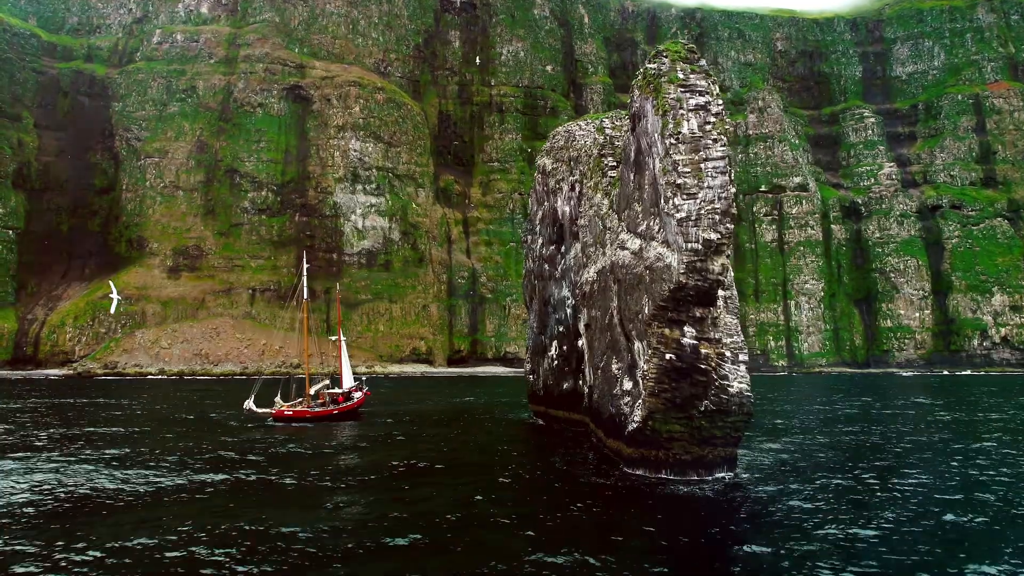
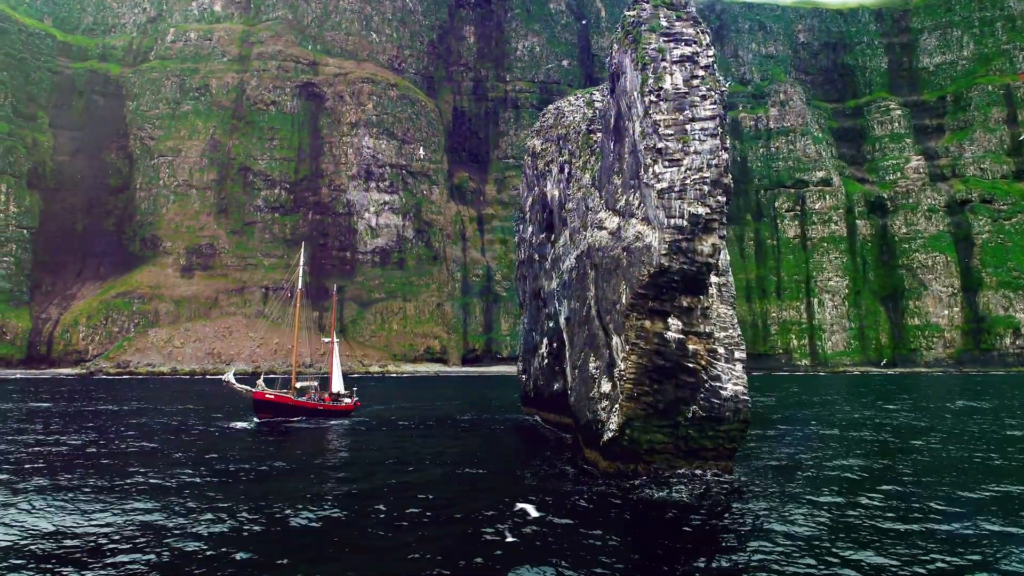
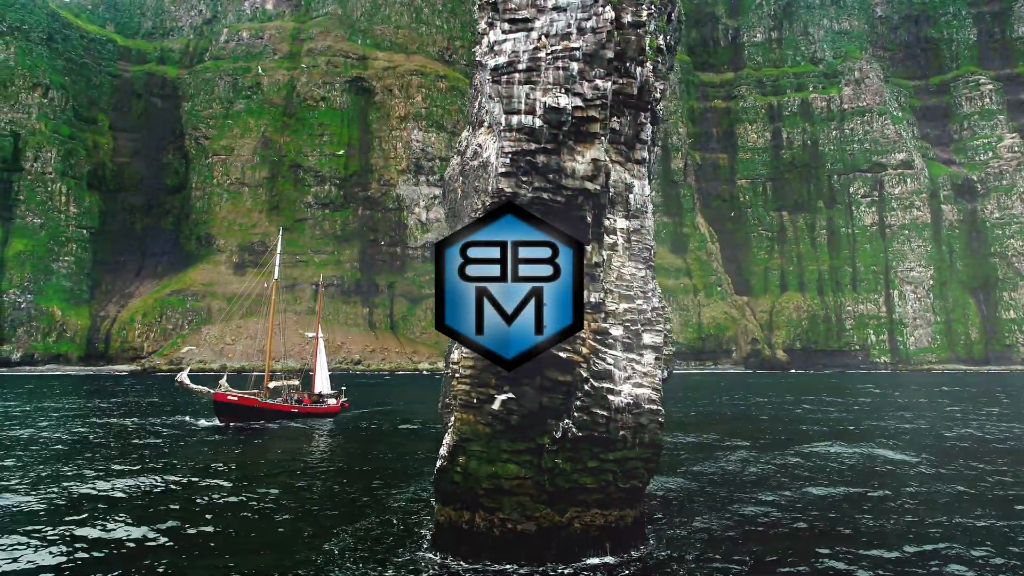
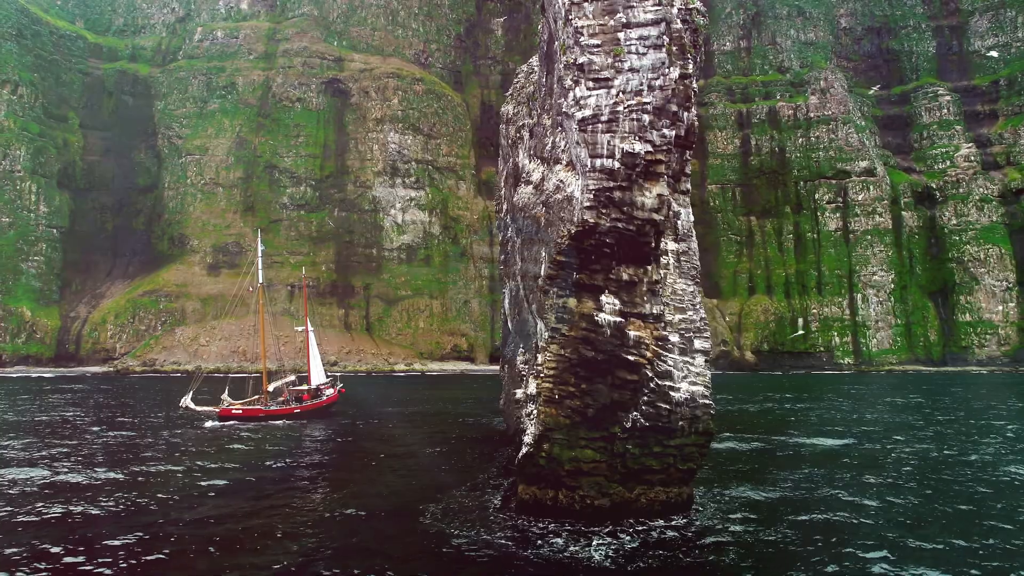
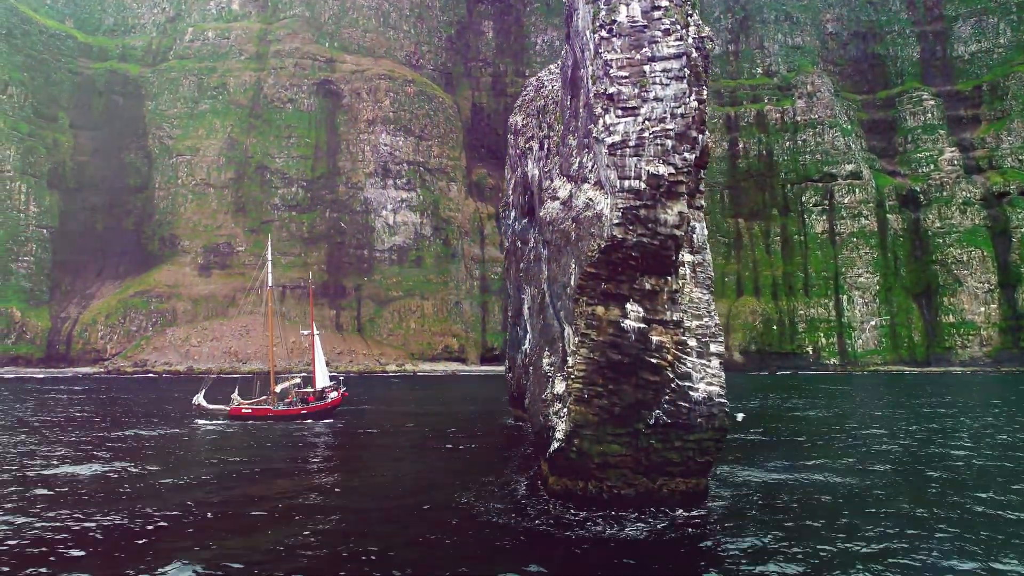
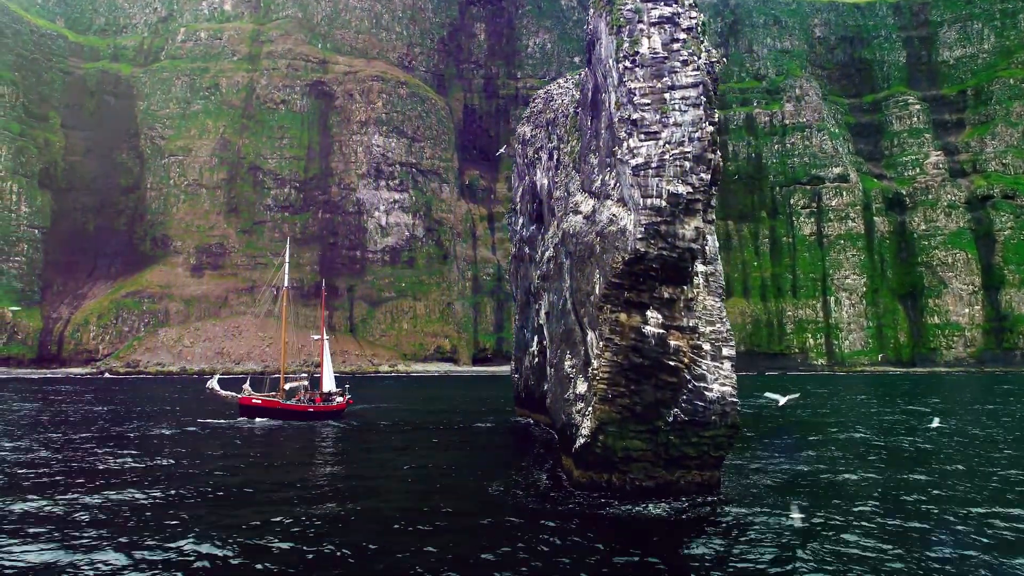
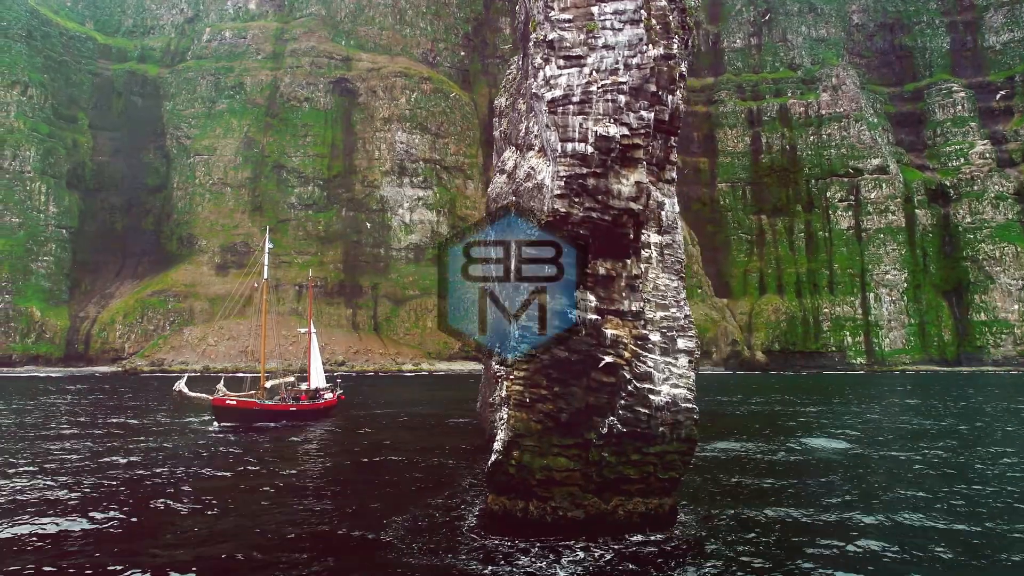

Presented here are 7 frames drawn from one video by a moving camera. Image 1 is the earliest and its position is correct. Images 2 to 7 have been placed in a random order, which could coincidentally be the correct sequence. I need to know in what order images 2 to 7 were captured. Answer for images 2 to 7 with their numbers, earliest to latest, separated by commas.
2, 6, 5, 4, 7, 3
